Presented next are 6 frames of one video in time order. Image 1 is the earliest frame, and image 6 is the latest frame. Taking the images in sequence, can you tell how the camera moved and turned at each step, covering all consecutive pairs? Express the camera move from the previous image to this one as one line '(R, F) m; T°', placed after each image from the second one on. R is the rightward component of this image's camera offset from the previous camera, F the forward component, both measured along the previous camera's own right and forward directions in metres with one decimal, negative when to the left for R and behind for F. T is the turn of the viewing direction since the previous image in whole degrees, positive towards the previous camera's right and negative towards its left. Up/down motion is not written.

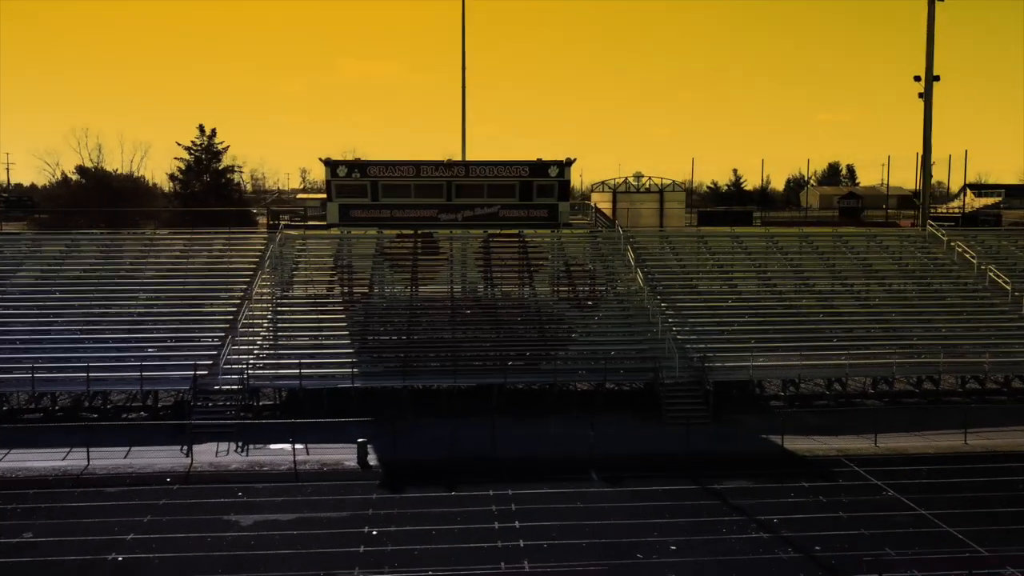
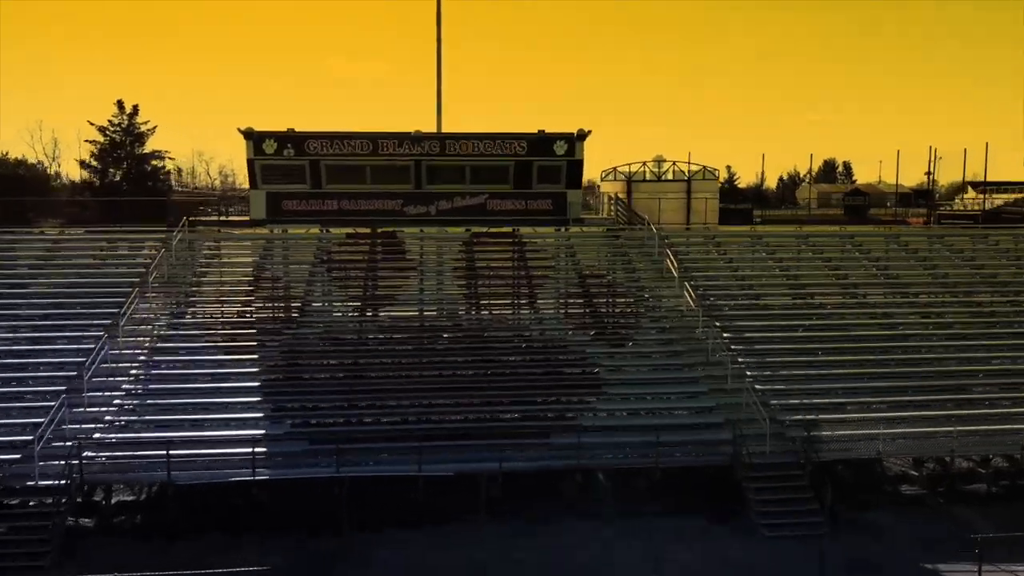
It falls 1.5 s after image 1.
(-0.2, +5.1) m; +1°
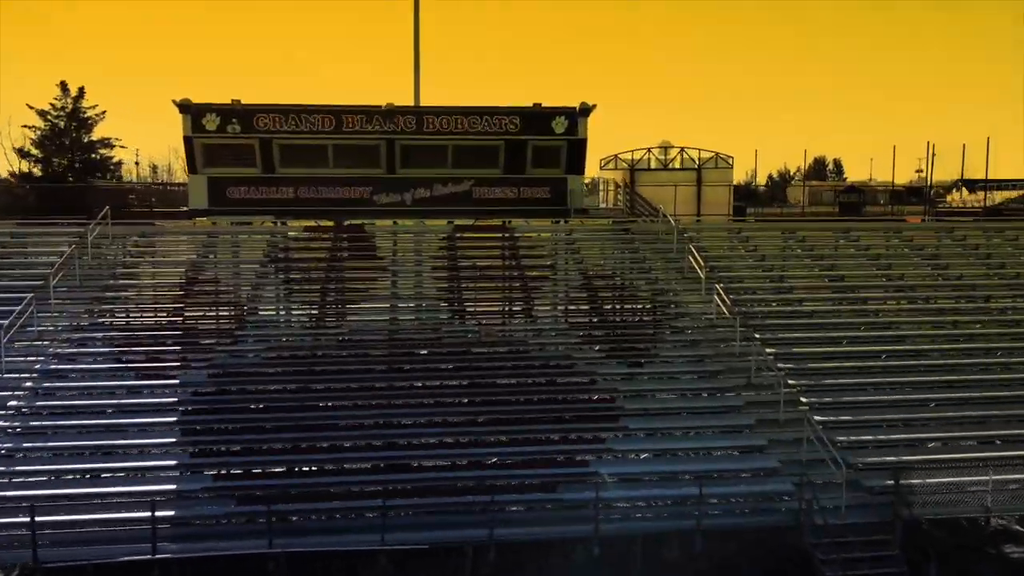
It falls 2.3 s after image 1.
(-0.1, +2.2) m; +1°
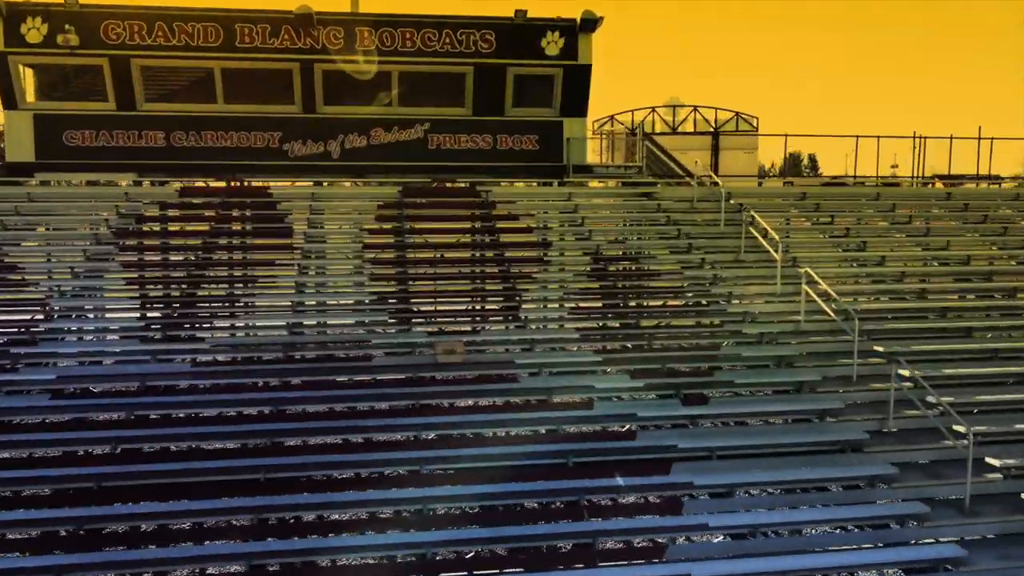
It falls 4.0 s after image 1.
(-0.1, +3.6) m; +2°
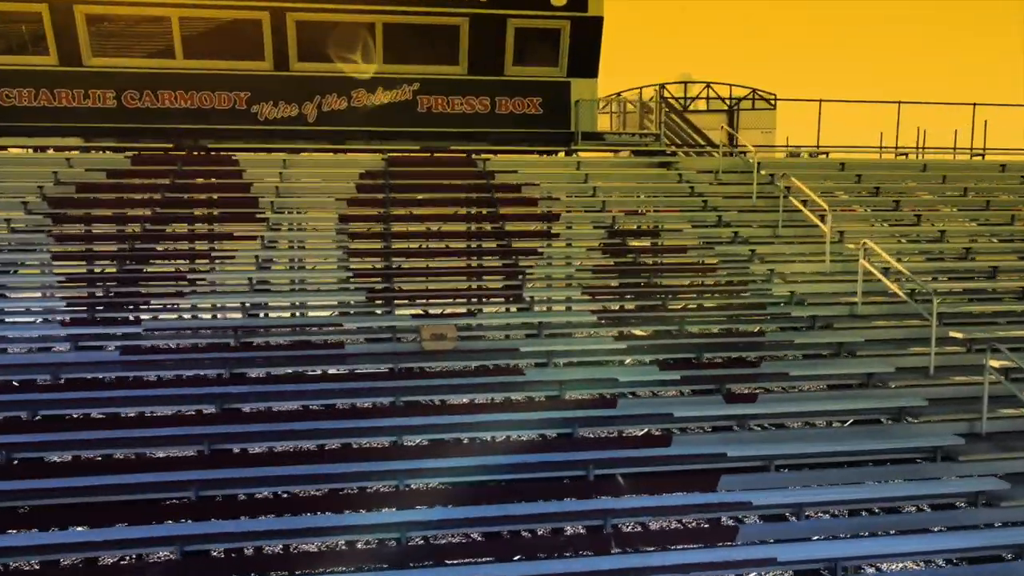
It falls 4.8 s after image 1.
(0.0, +1.0) m; 0°
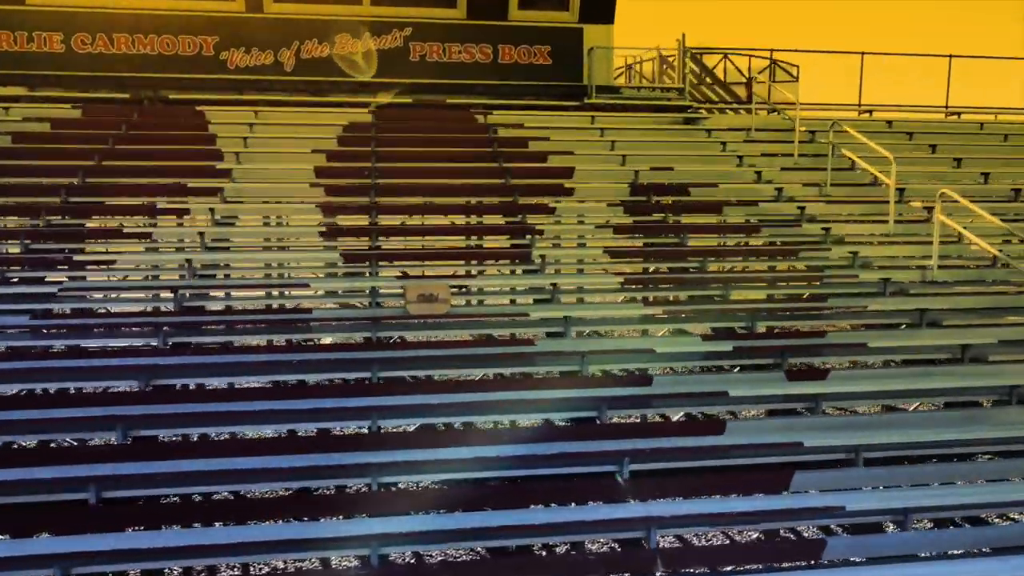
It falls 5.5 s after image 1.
(0.0, +0.9) m; 0°
